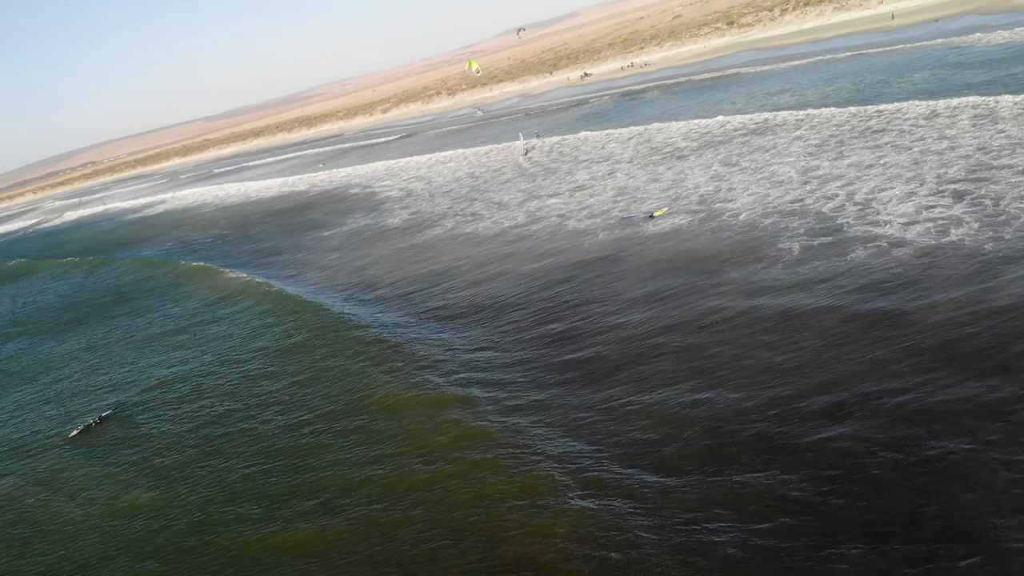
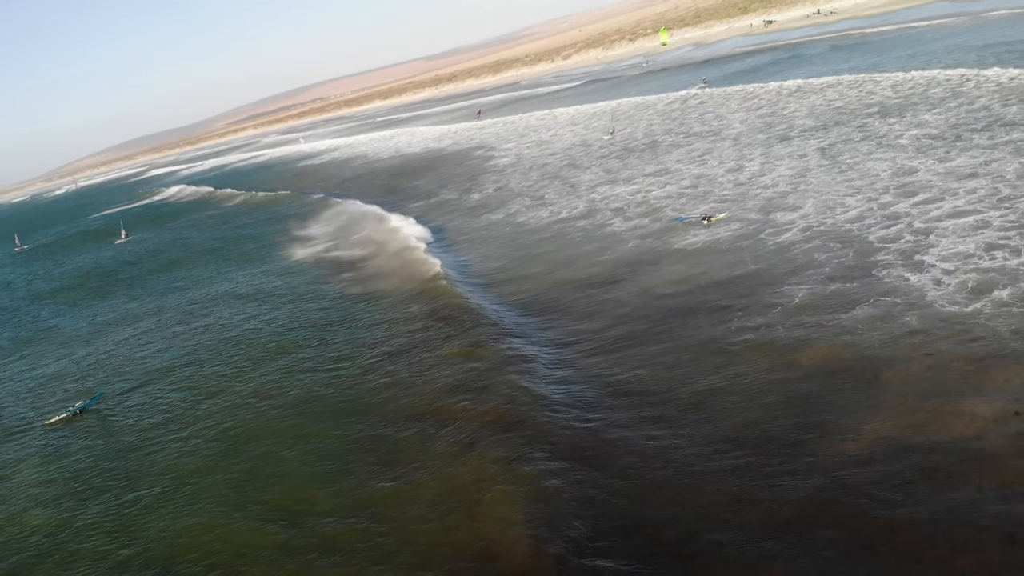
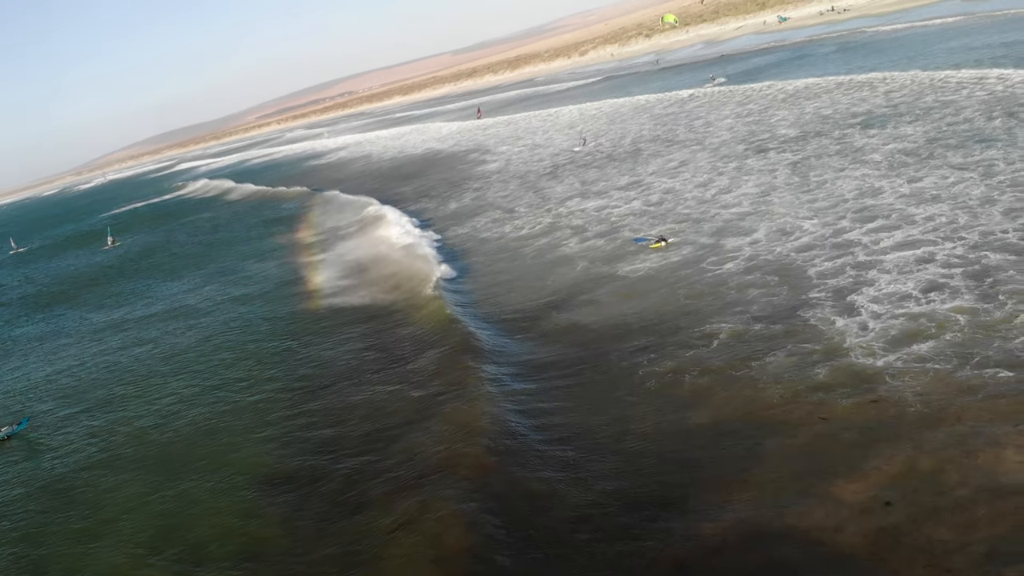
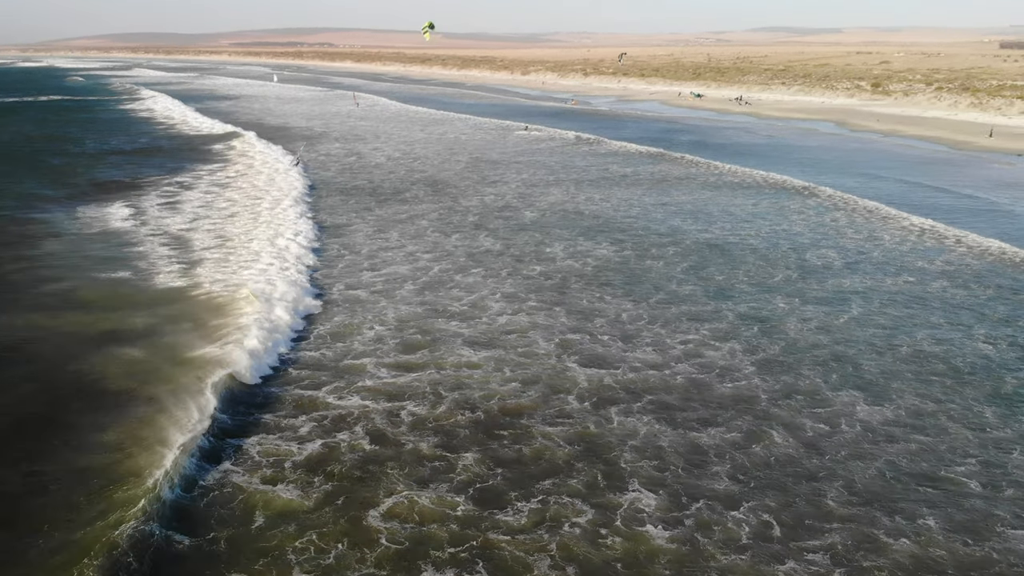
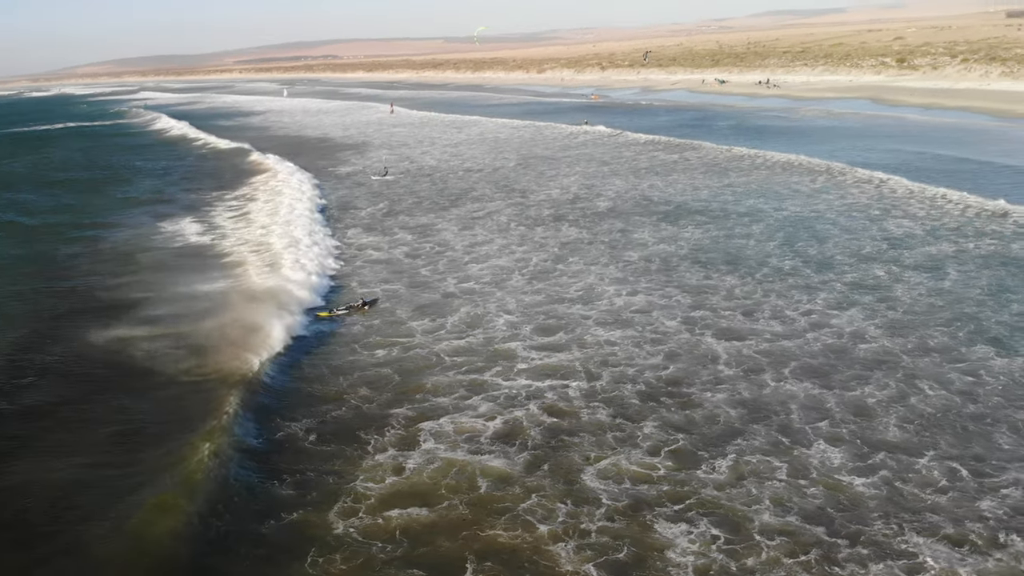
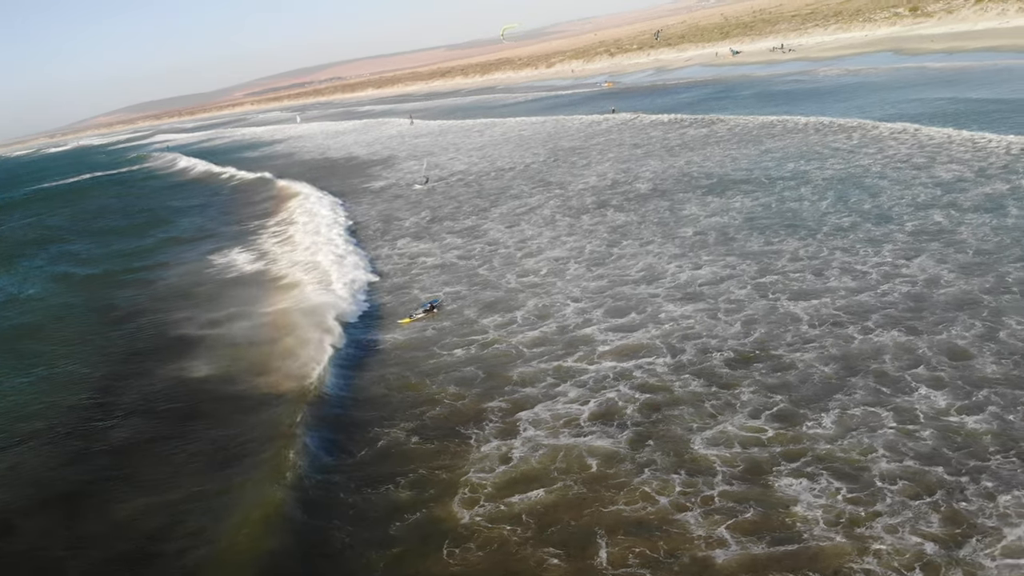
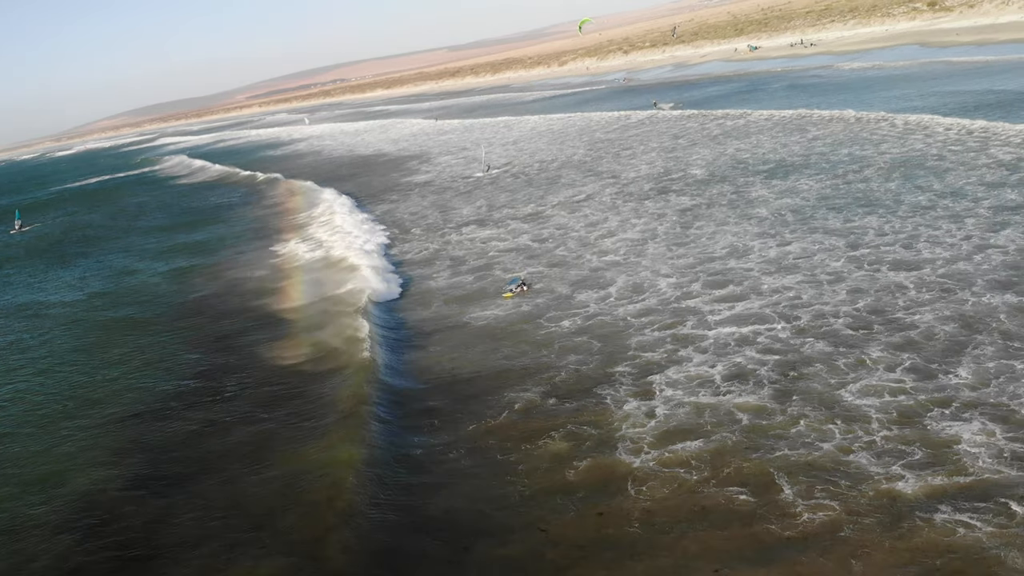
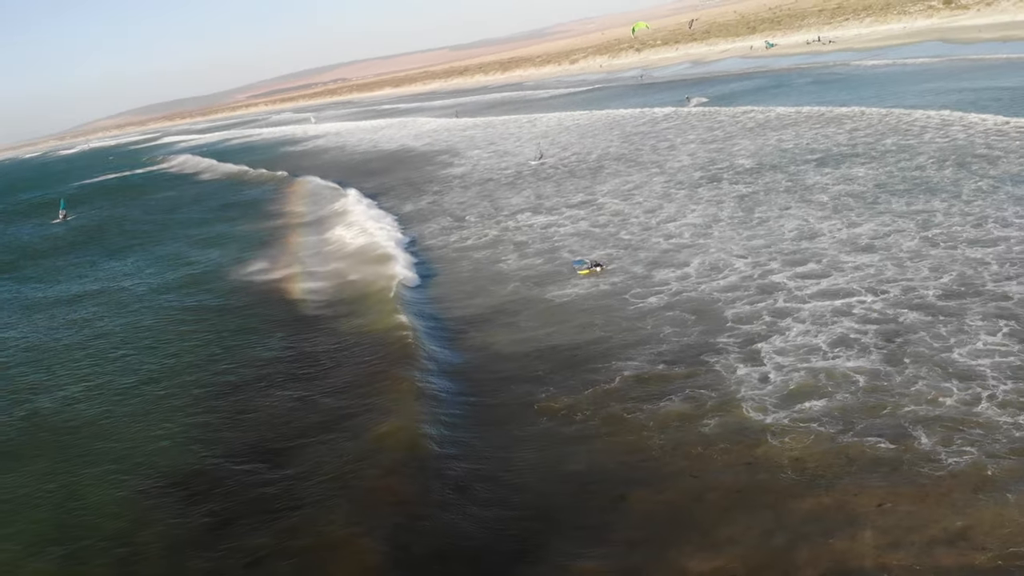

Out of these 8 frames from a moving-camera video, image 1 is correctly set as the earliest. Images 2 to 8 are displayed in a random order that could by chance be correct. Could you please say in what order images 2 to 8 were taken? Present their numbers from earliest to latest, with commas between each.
2, 3, 8, 7, 6, 5, 4
